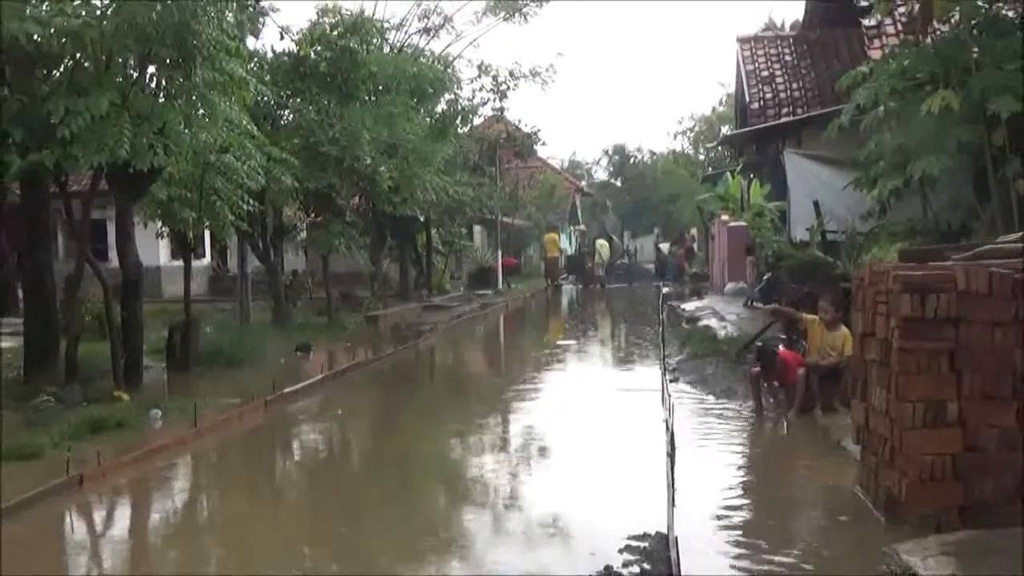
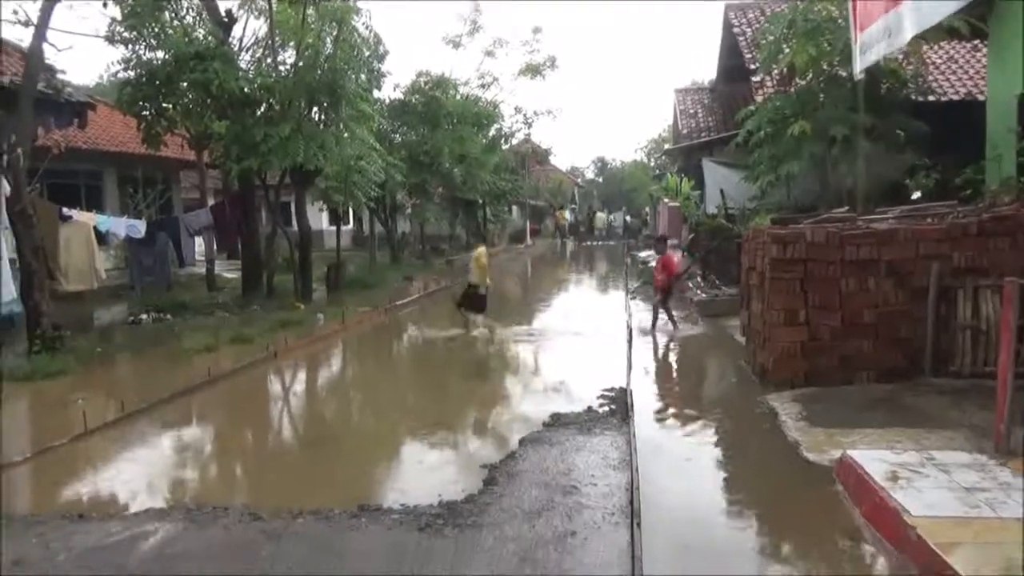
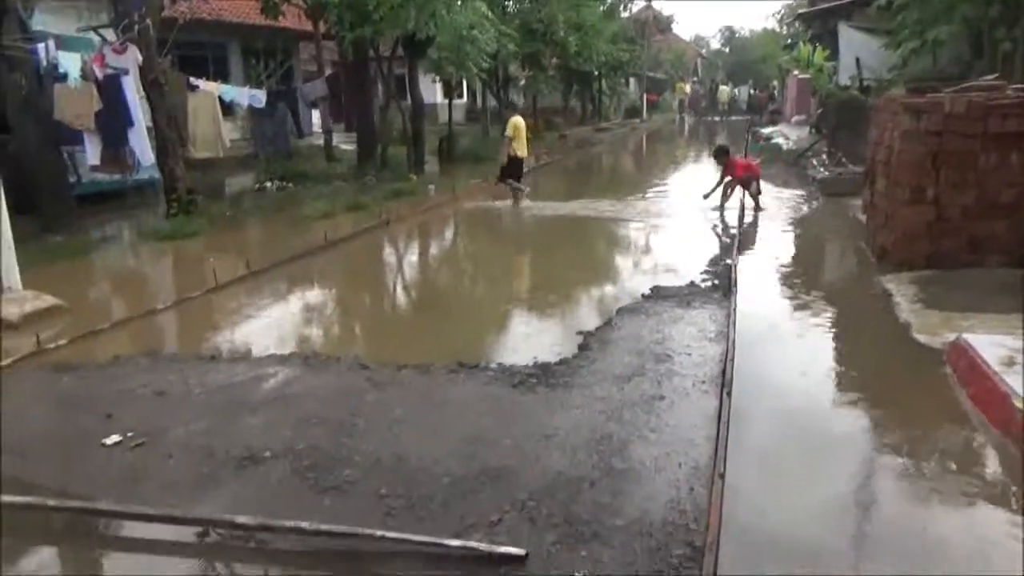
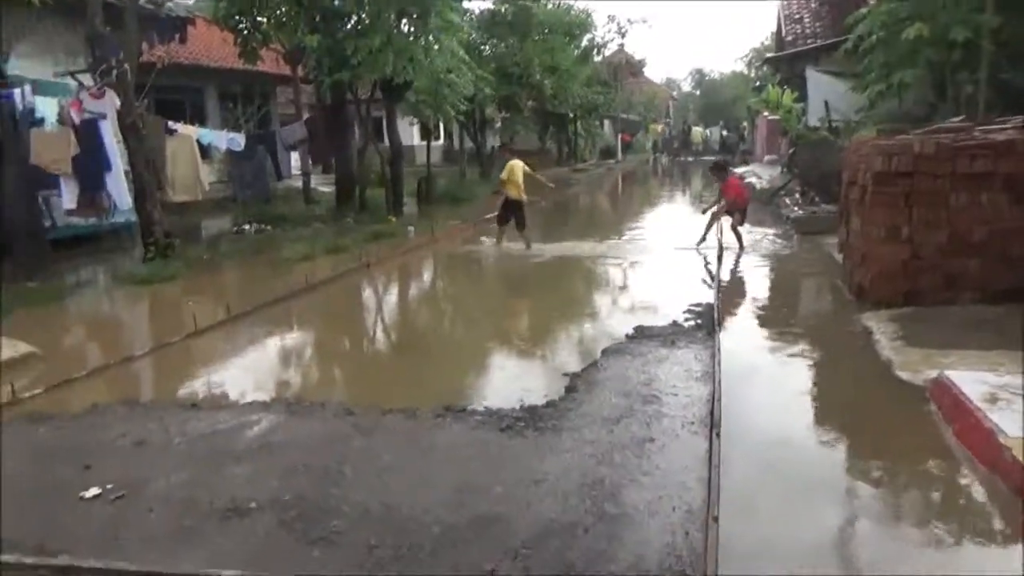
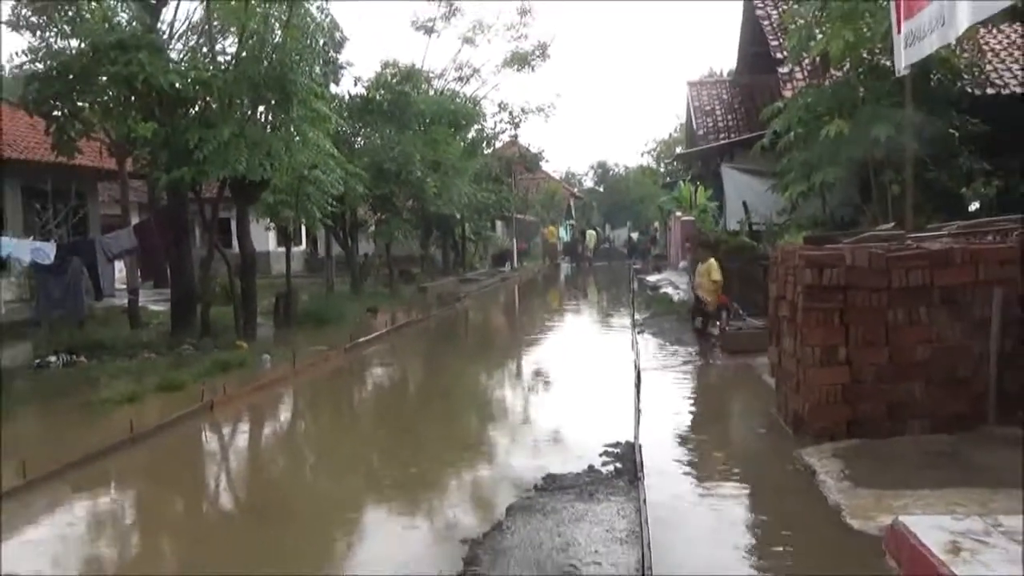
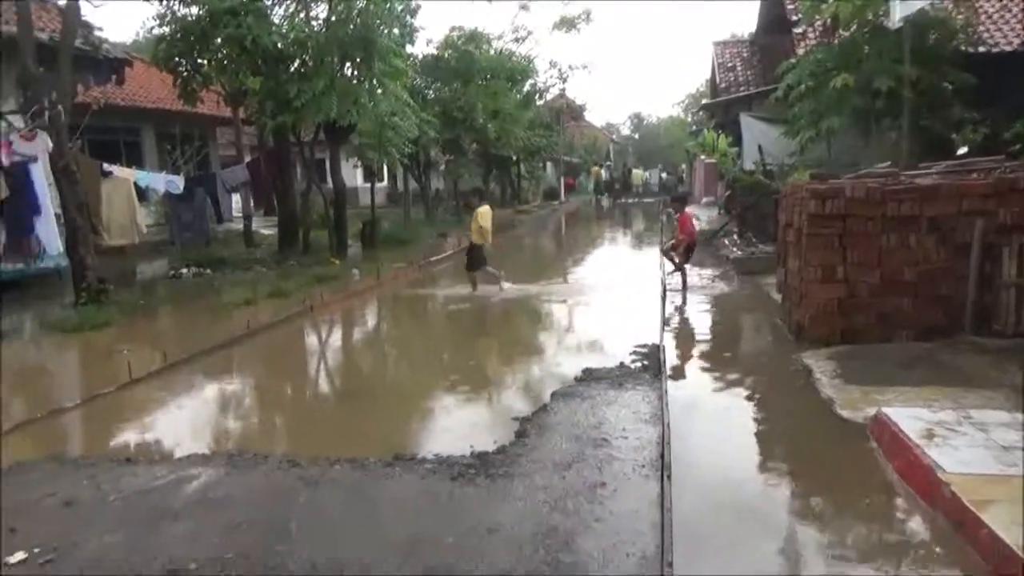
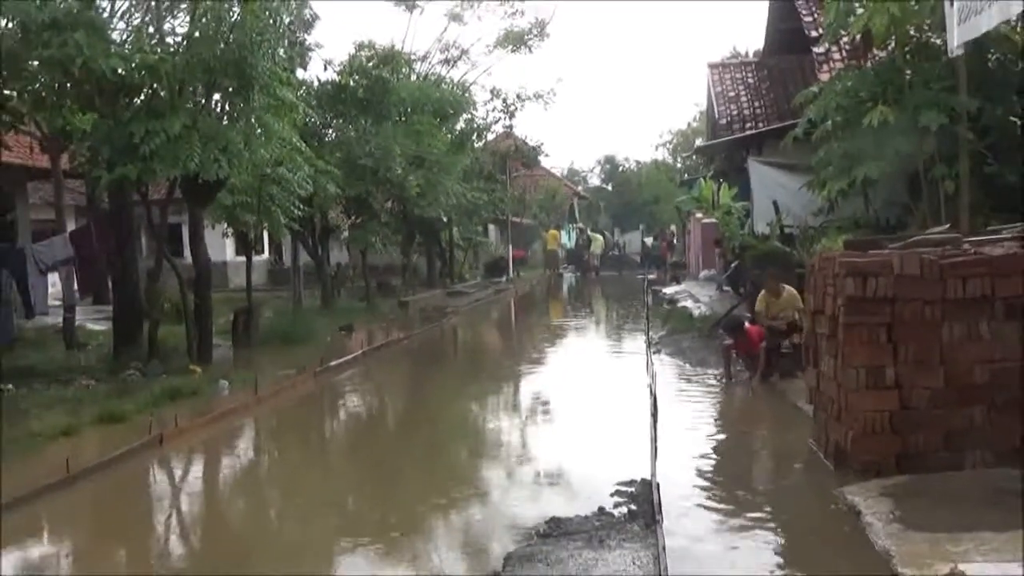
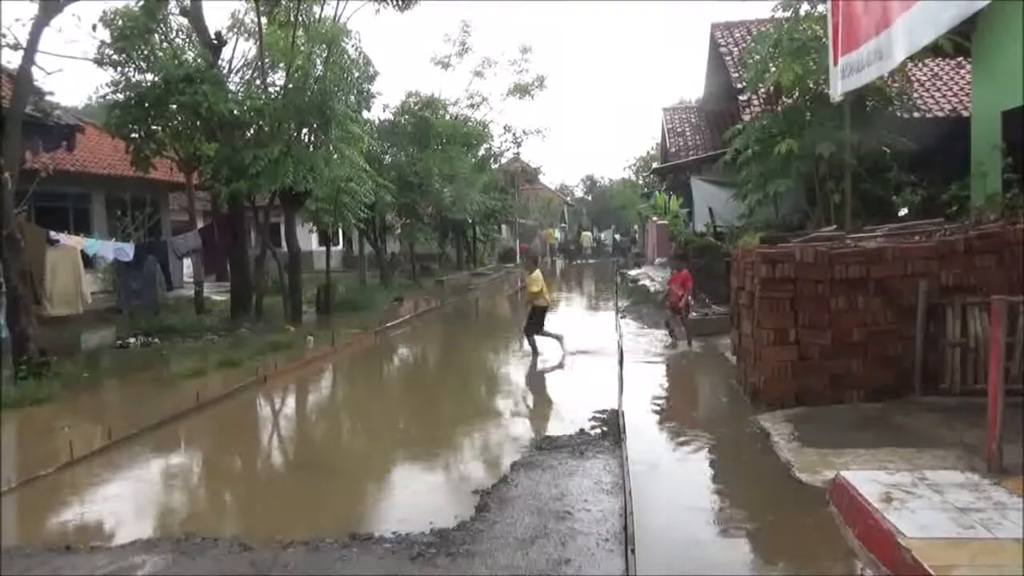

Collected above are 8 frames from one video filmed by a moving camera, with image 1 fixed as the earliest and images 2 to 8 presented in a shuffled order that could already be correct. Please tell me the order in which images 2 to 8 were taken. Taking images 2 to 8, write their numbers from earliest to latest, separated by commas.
7, 5, 8, 2, 6, 4, 3
